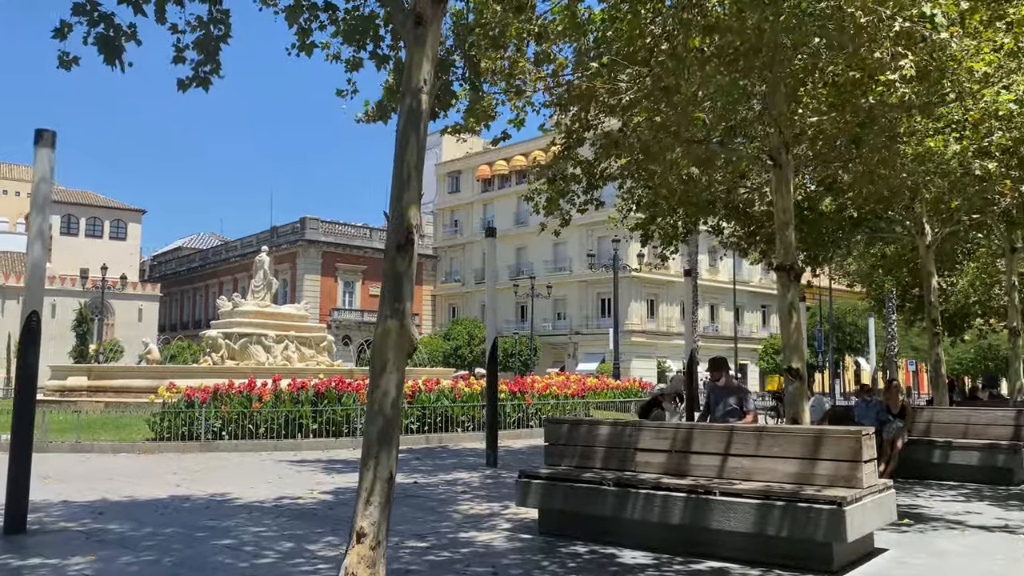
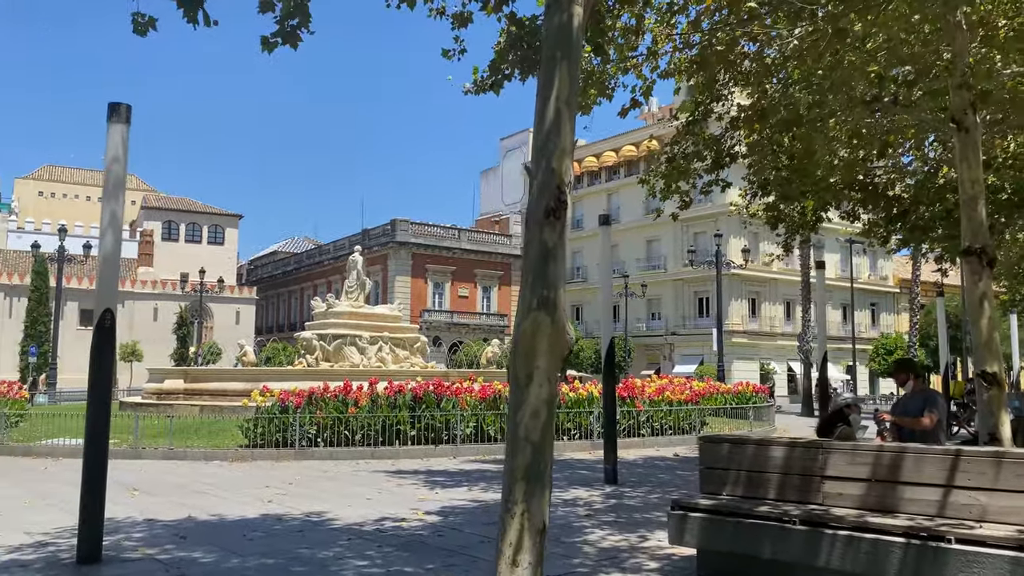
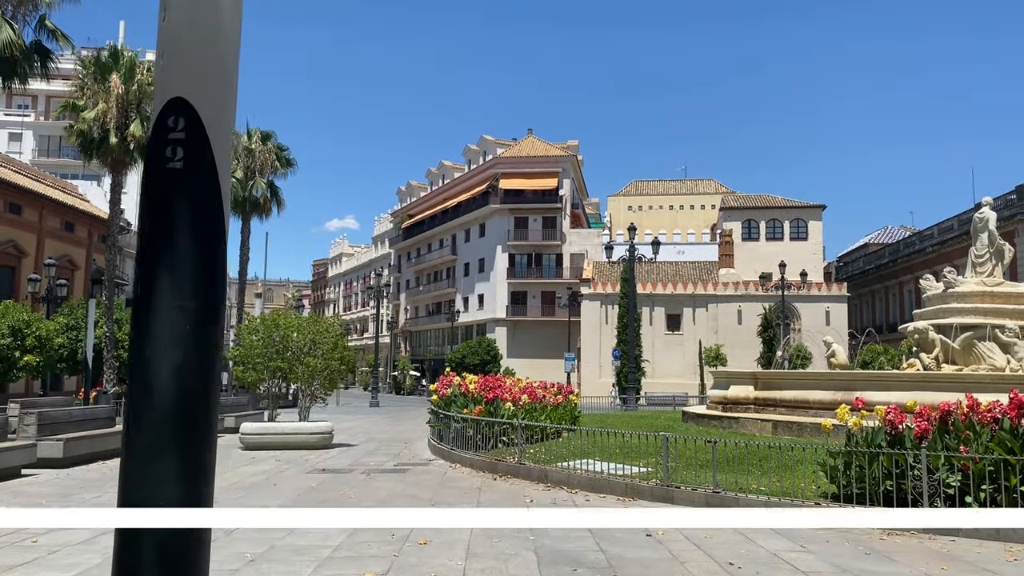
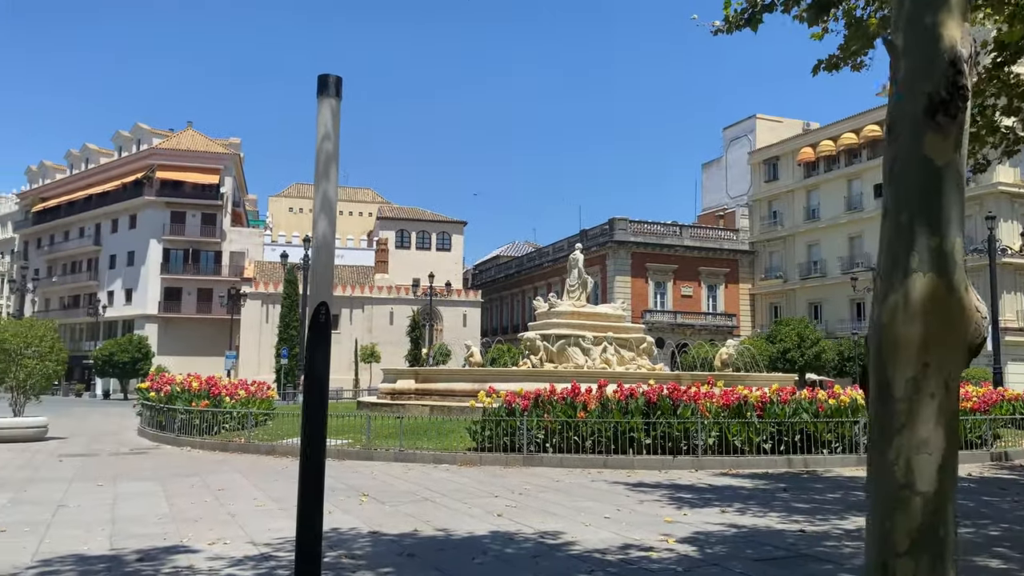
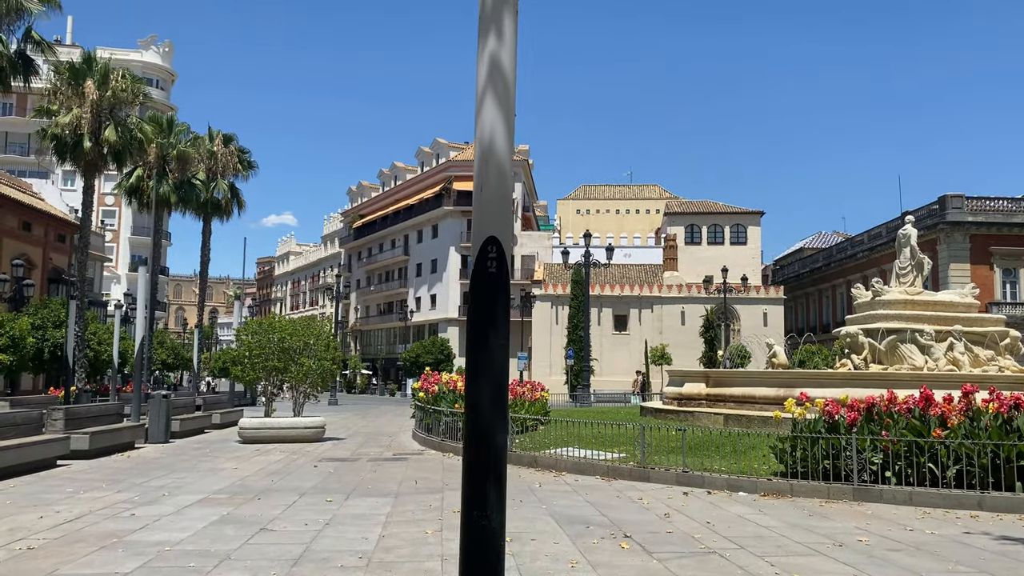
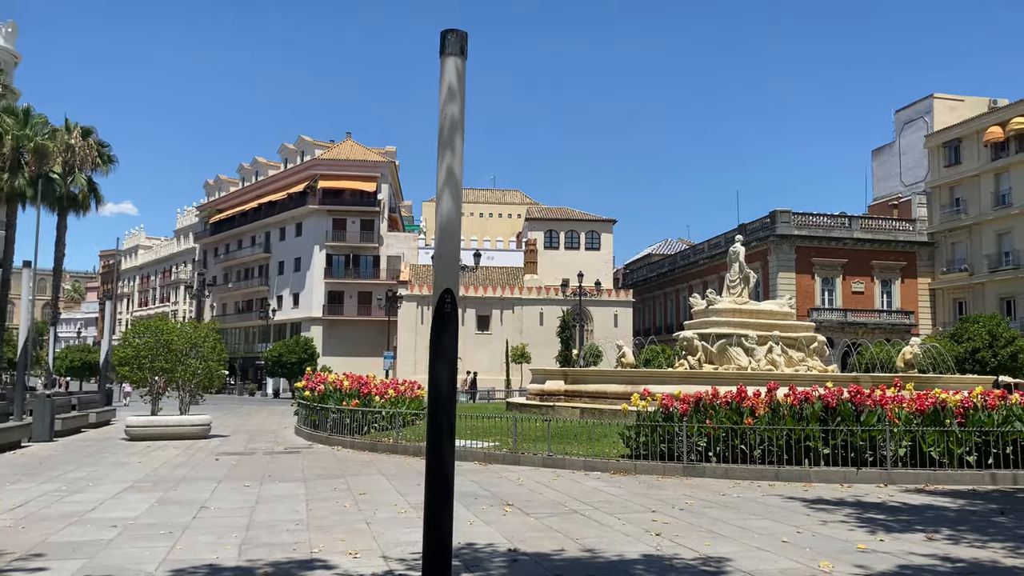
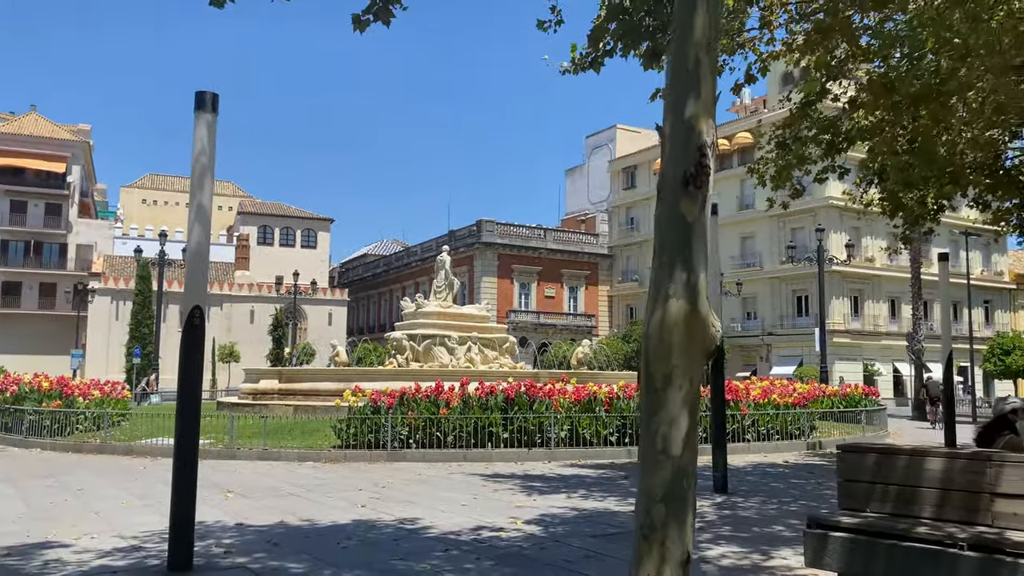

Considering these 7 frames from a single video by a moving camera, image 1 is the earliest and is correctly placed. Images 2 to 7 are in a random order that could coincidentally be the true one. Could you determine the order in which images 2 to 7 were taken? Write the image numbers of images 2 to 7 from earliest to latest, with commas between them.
2, 7, 4, 6, 5, 3
